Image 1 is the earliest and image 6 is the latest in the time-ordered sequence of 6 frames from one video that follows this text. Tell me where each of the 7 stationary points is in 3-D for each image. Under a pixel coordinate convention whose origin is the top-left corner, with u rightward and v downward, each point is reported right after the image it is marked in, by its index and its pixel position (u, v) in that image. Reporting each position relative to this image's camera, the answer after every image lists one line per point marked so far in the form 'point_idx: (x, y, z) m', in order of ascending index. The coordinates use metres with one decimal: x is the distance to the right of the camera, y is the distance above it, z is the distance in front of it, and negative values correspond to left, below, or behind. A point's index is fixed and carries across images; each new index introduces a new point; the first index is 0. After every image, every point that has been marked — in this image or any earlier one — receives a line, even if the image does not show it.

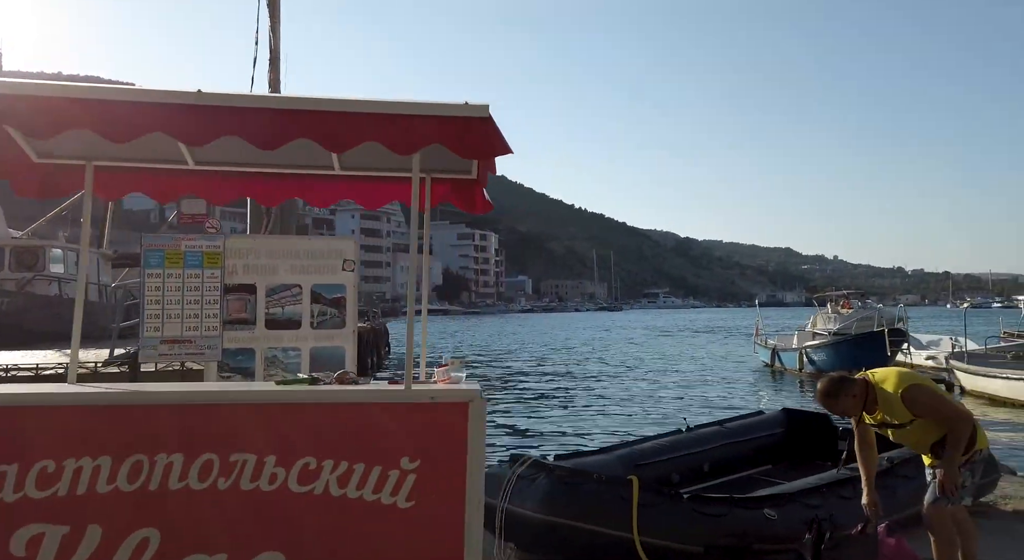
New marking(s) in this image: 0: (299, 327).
0: (-1.1, -0.2, +3.7) m
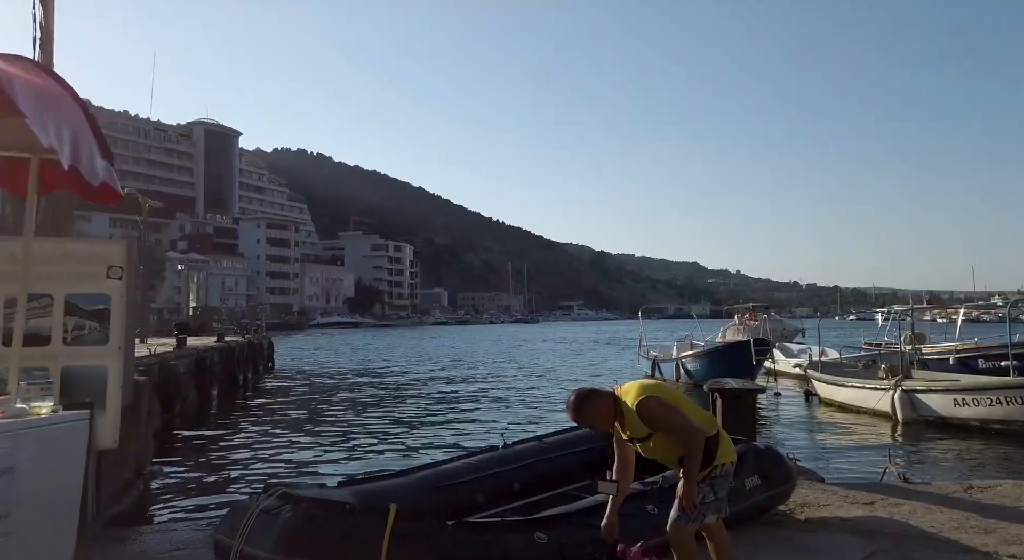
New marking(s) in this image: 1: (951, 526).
0: (-1.9, -0.3, +3.4) m
1: (+2.1, -1.2, +3.8) m
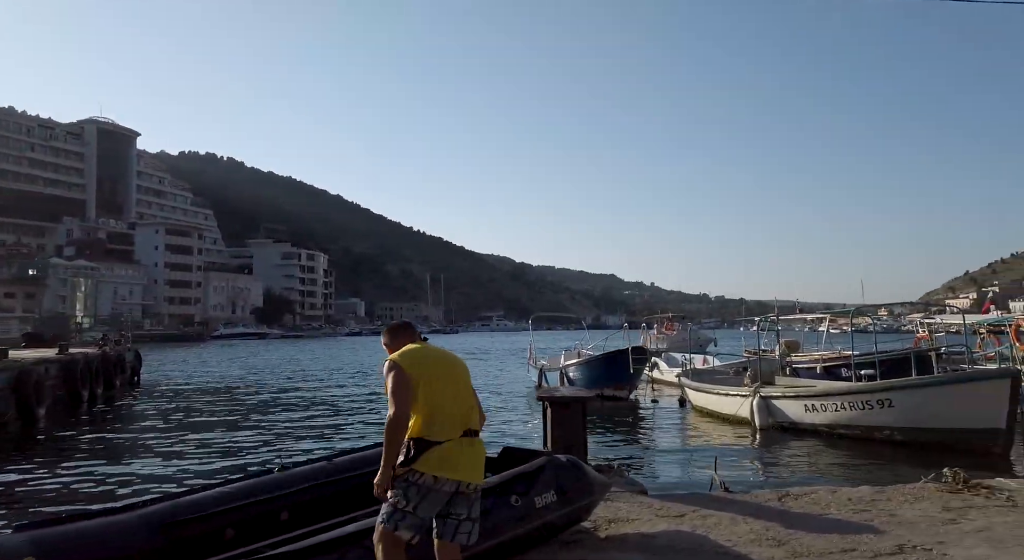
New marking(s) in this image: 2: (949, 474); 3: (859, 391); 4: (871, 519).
0: (-2.8, -0.3, +2.8) m
1: (+1.1, -1.2, +3.8) m
2: (+3.8, -1.7, +6.9) m
3: (+6.1, -1.9, +14.1) m
4: (+2.1, -1.4, +4.7) m
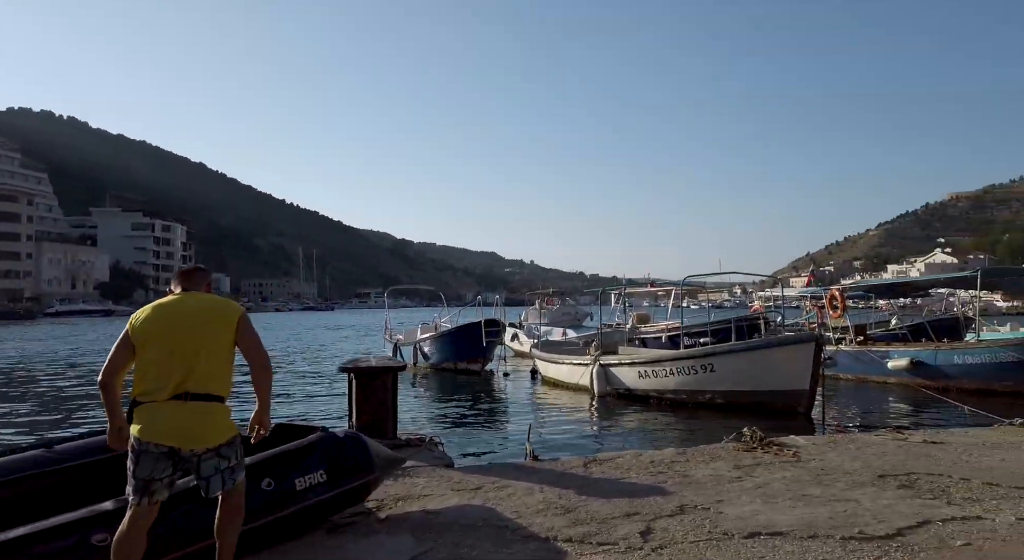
0: (-3.5, -0.2, +2.1) m
1: (+0.1, -1.1, +3.8) m
2: (+2.2, -1.4, +7.4) m
3: (+3.2, -1.4, +14.8) m
4: (+0.9, -1.2, +4.9) m
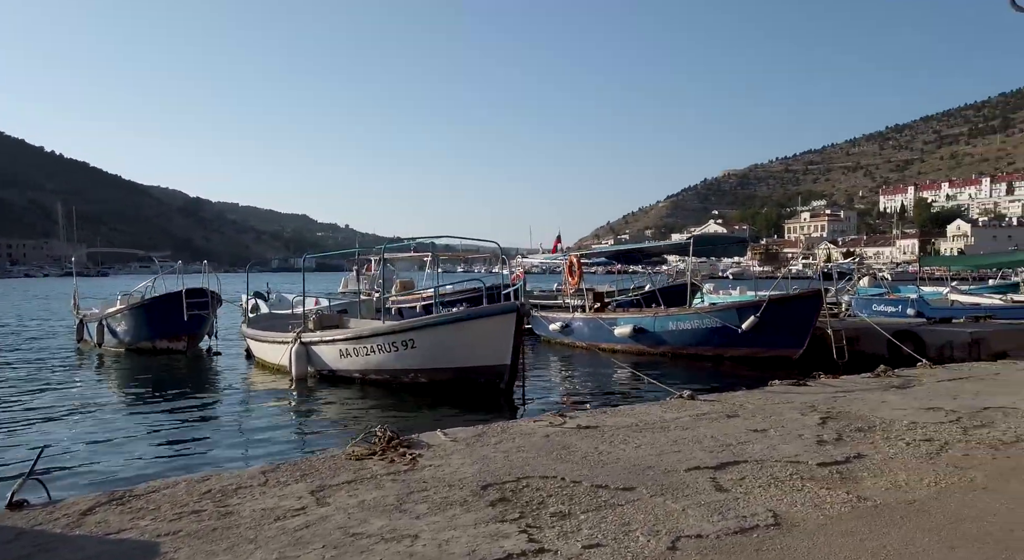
0: (-5.0, -0.3, -0.2) m
1: (-2.0, -1.1, +2.5) m
2: (-1.1, -1.3, +6.6) m
3: (-2.2, -0.9, +14.0) m
4: (-1.6, -1.2, +3.8) m
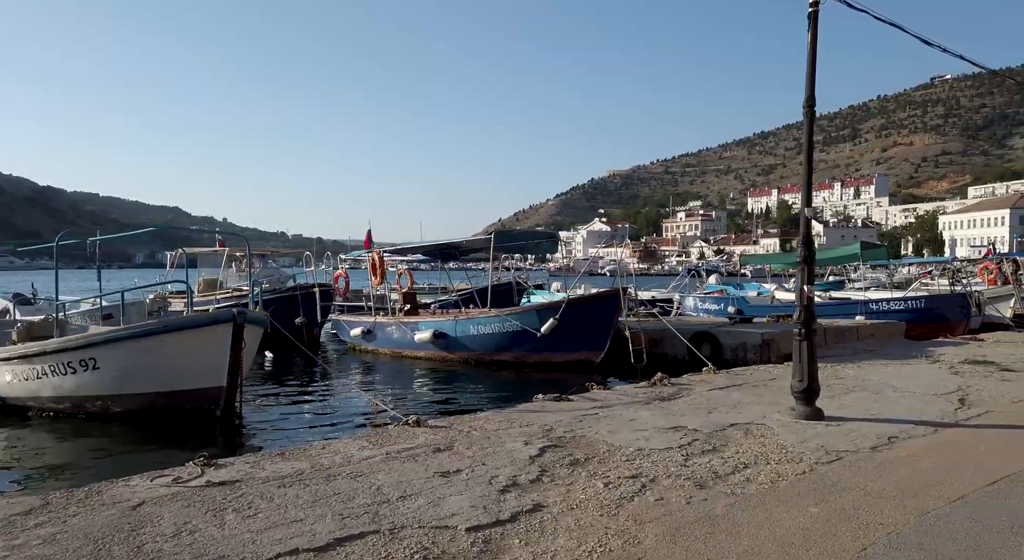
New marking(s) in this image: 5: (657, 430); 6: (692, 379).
0: (-6.5, -0.4, -2.8) m
1: (-4.1, -1.3, +0.4) m
2: (-3.9, -1.4, +4.5) m
3: (-6.4, -1.0, +11.6) m
4: (-3.9, -1.4, +1.8) m
5: (+2.0, -2.1, +11.1) m
6: (+4.3, -2.4, +19.2) m
